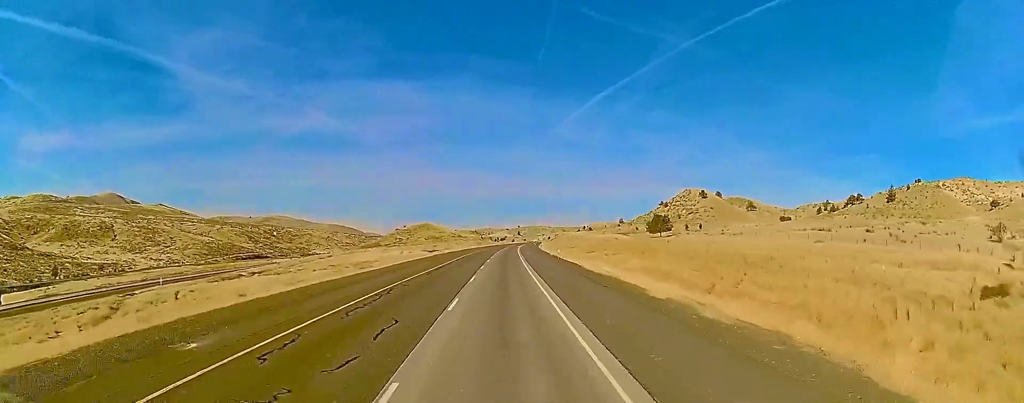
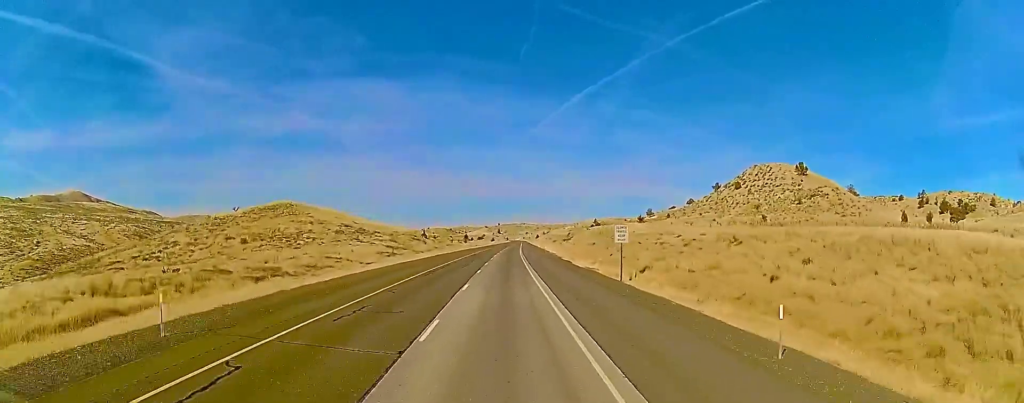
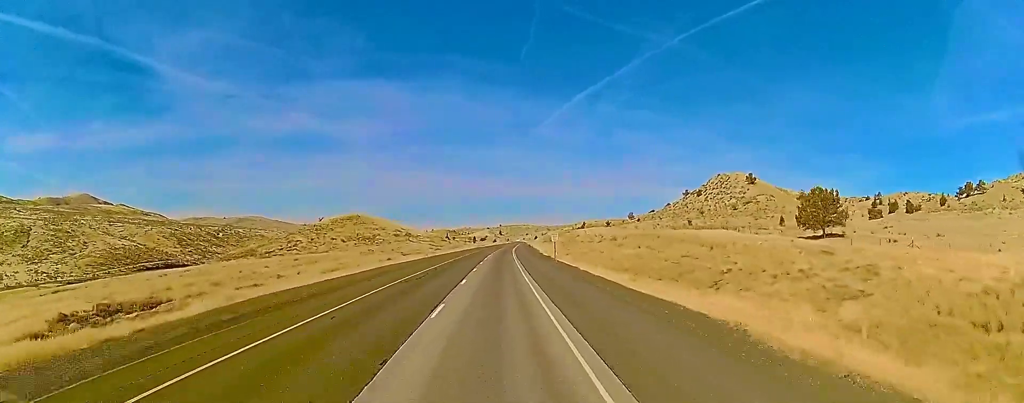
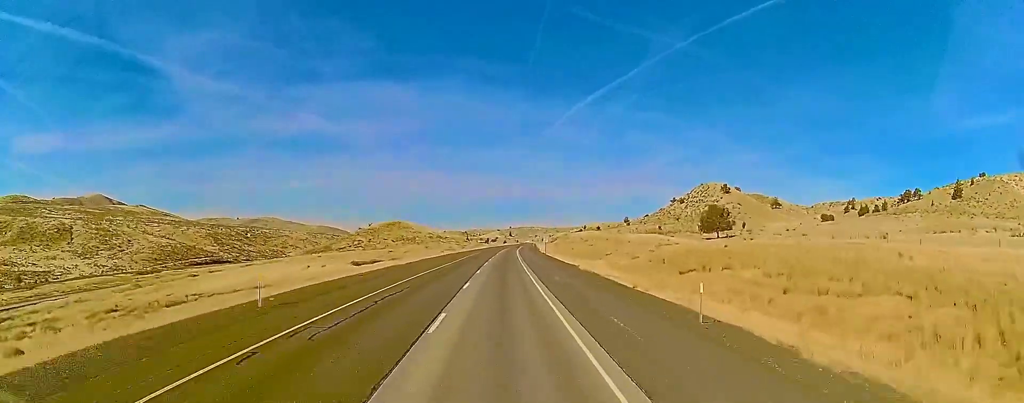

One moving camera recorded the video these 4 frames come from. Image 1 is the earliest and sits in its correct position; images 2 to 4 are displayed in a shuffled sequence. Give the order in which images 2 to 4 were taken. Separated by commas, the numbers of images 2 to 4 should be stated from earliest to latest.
4, 3, 2
